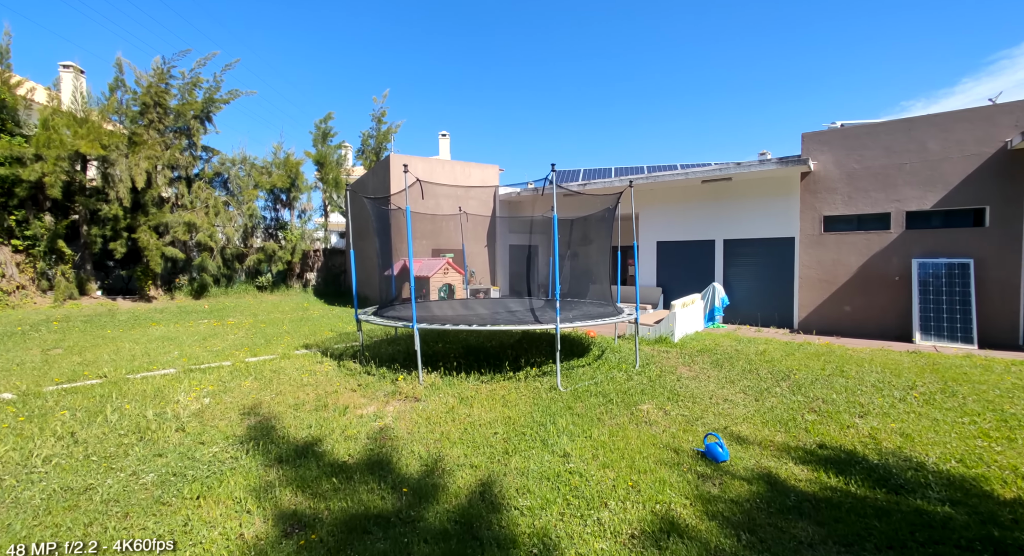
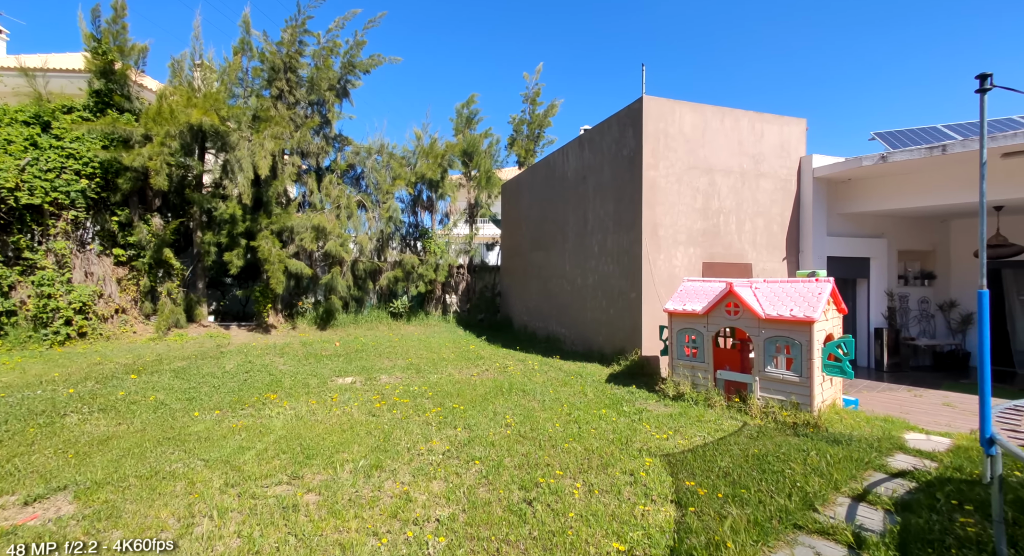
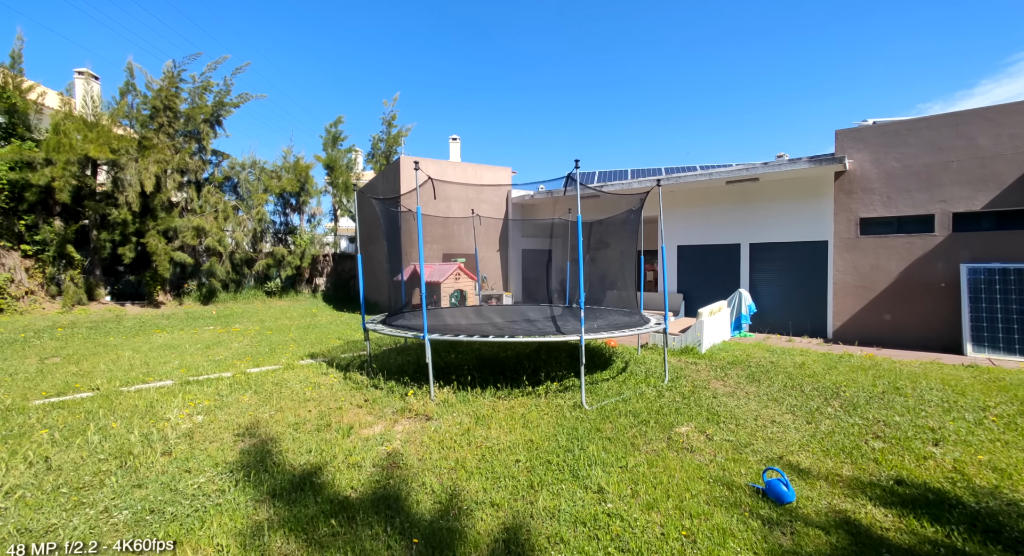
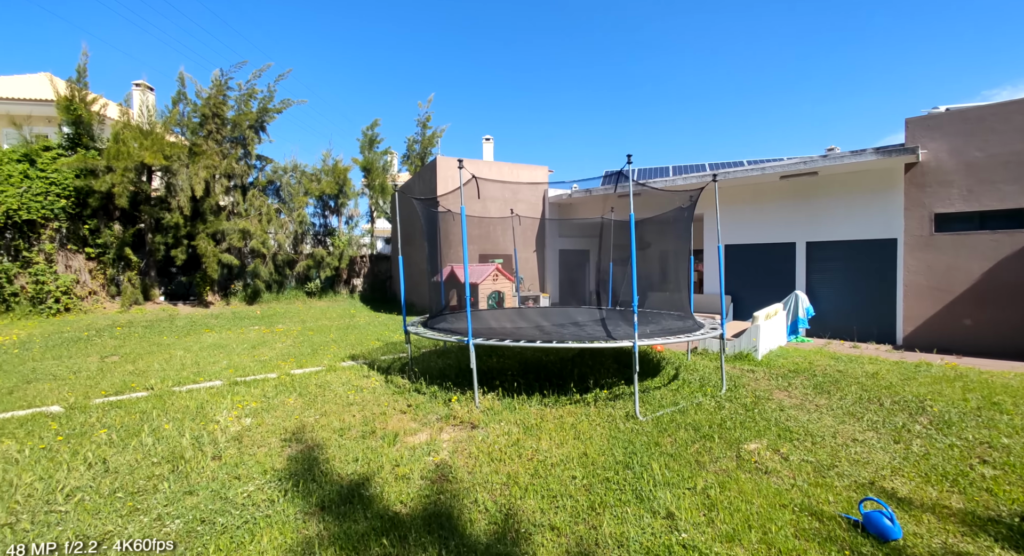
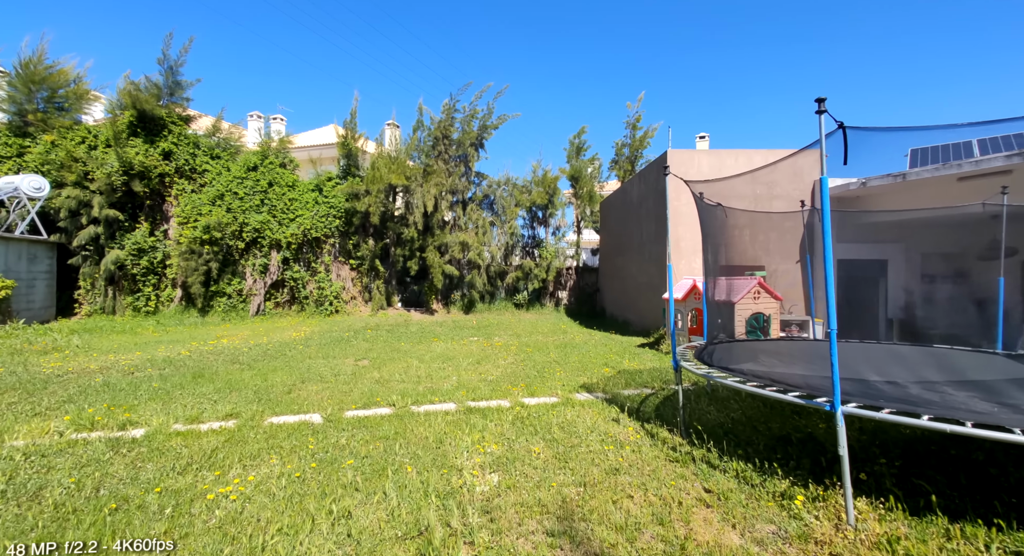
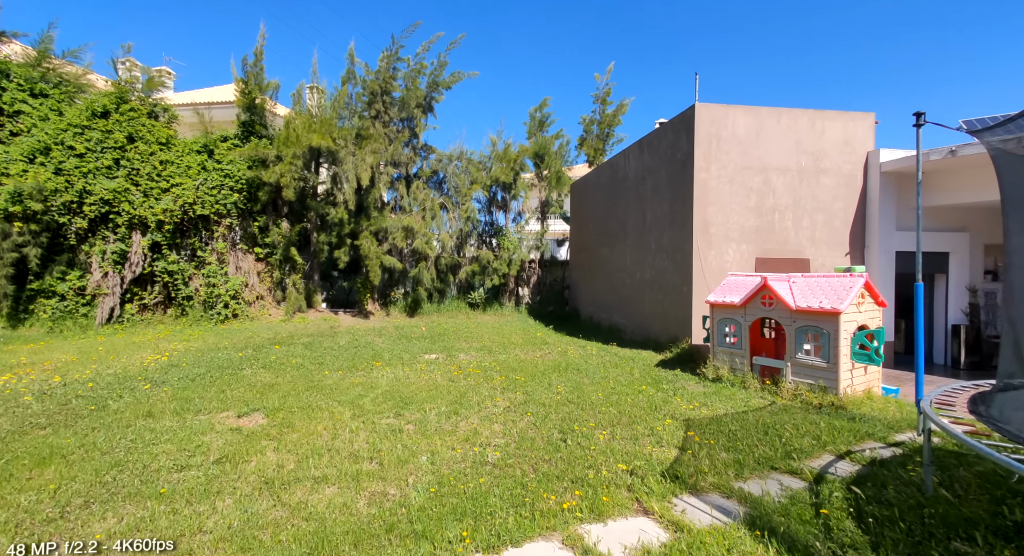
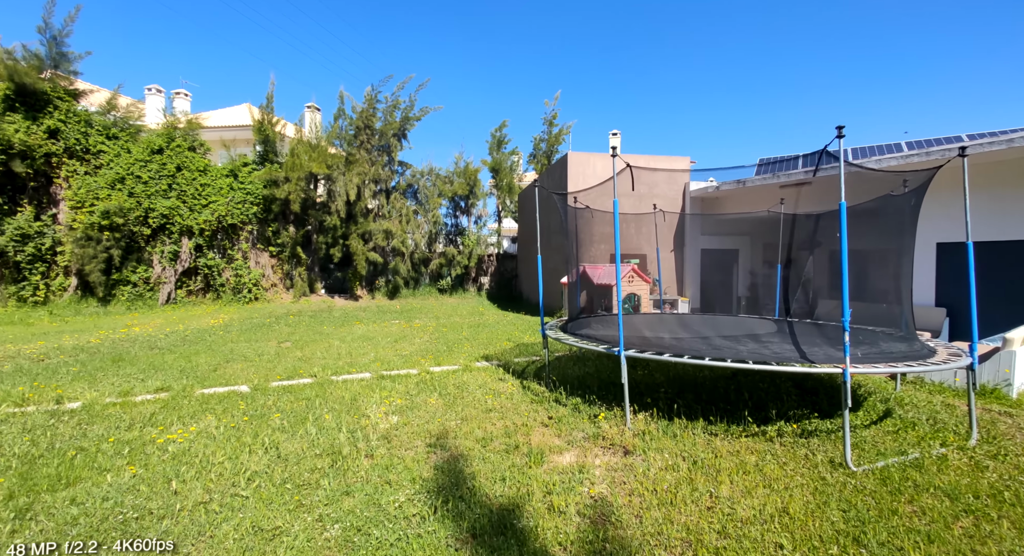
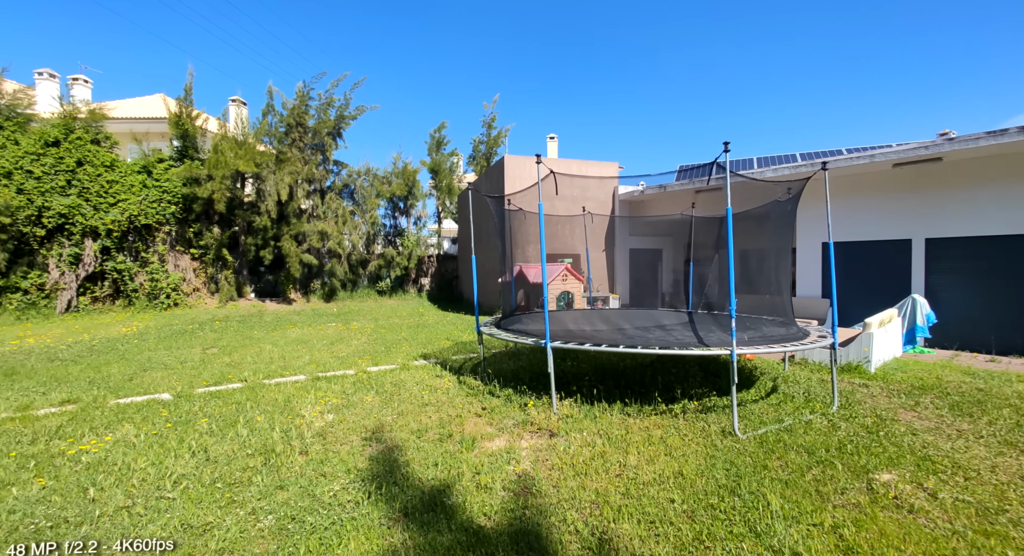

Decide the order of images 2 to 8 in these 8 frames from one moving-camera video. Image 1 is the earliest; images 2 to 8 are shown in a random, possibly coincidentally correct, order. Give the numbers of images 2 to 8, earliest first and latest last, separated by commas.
3, 4, 8, 7, 5, 6, 2
